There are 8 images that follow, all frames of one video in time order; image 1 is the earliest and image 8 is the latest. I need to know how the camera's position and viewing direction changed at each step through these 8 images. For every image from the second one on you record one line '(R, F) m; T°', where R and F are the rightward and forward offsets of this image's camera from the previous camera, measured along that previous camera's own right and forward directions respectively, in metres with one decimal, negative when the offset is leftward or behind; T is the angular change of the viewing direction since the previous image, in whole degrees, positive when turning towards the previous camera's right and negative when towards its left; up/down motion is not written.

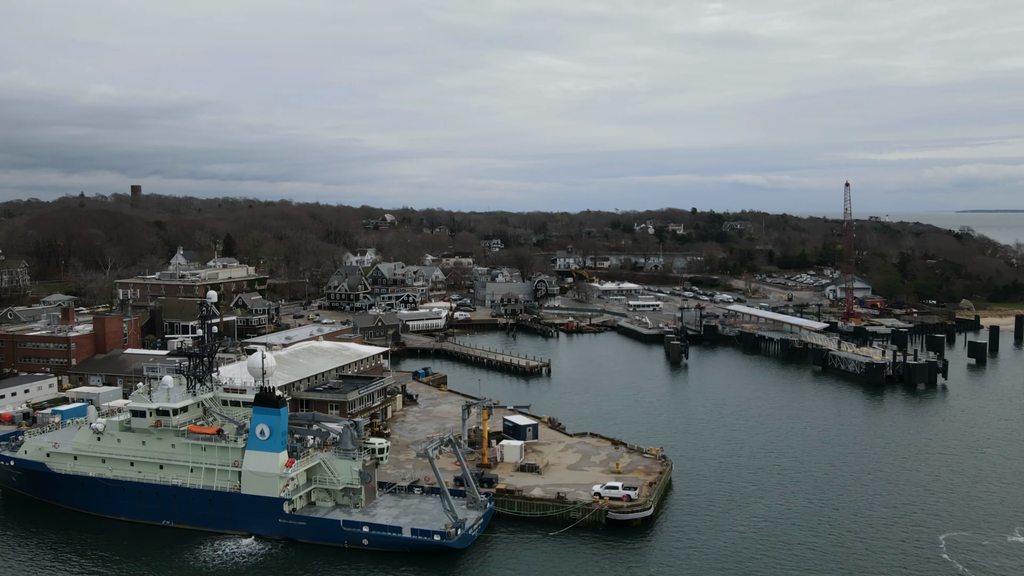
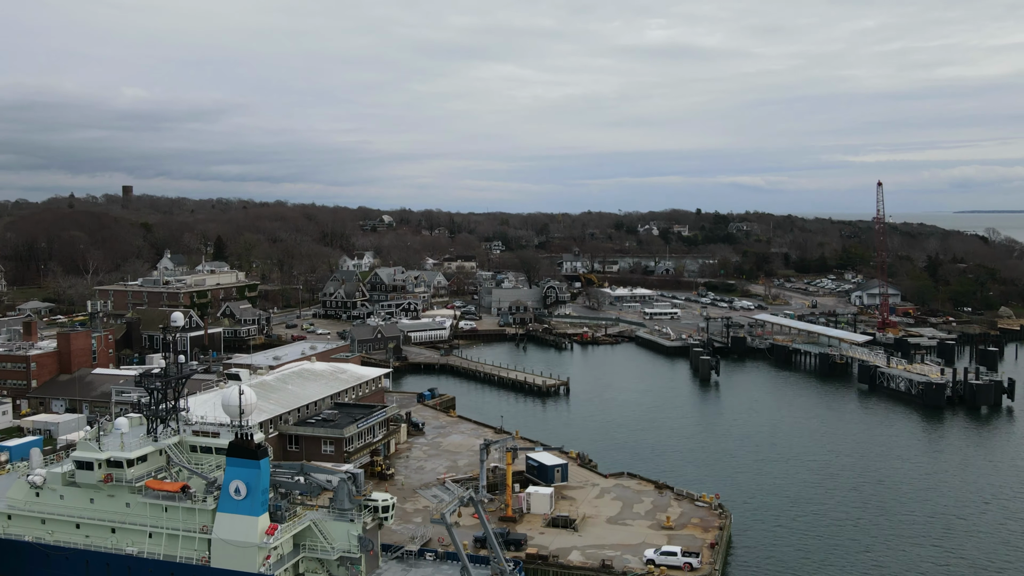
(-0.7, +4.2) m; 0°
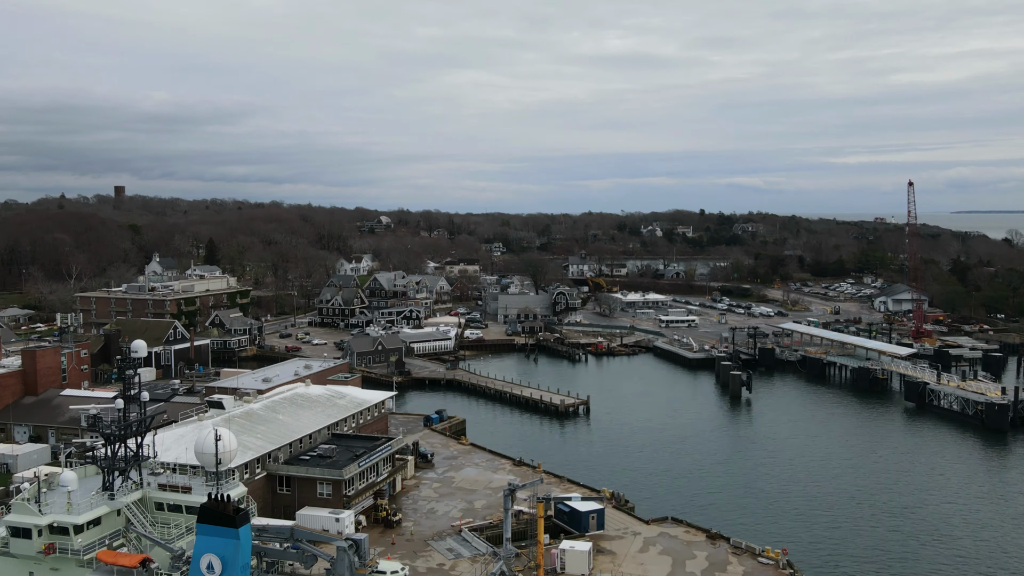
(-0.7, +3.4) m; 0°
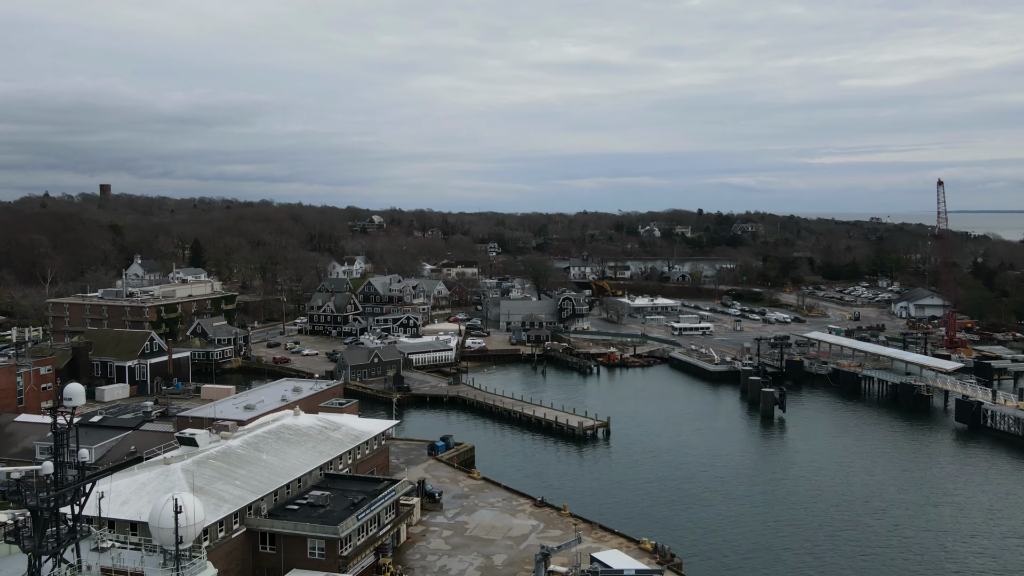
(-0.7, +3.5) m; +1°
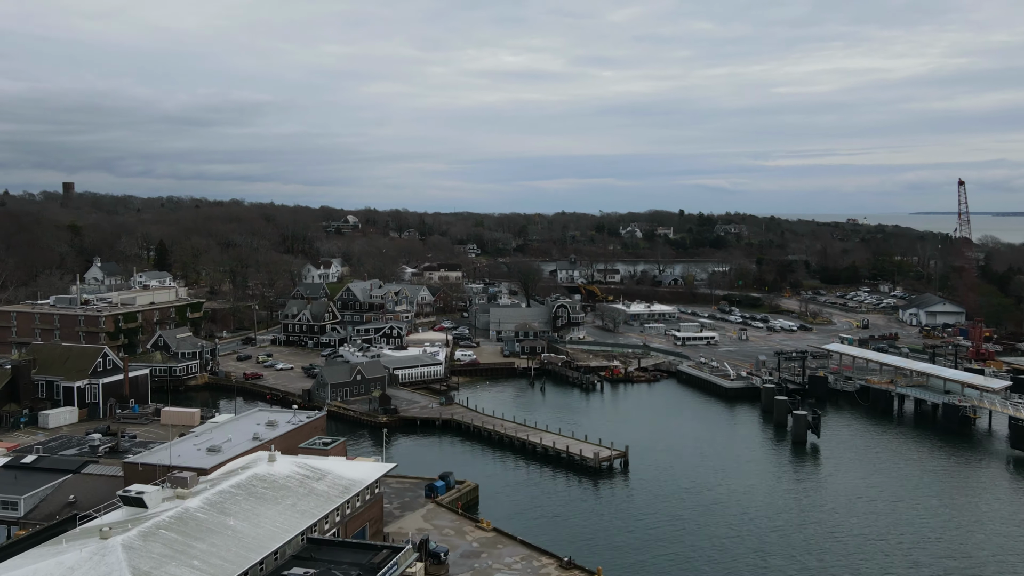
(-1.0, +3.9) m; +2°
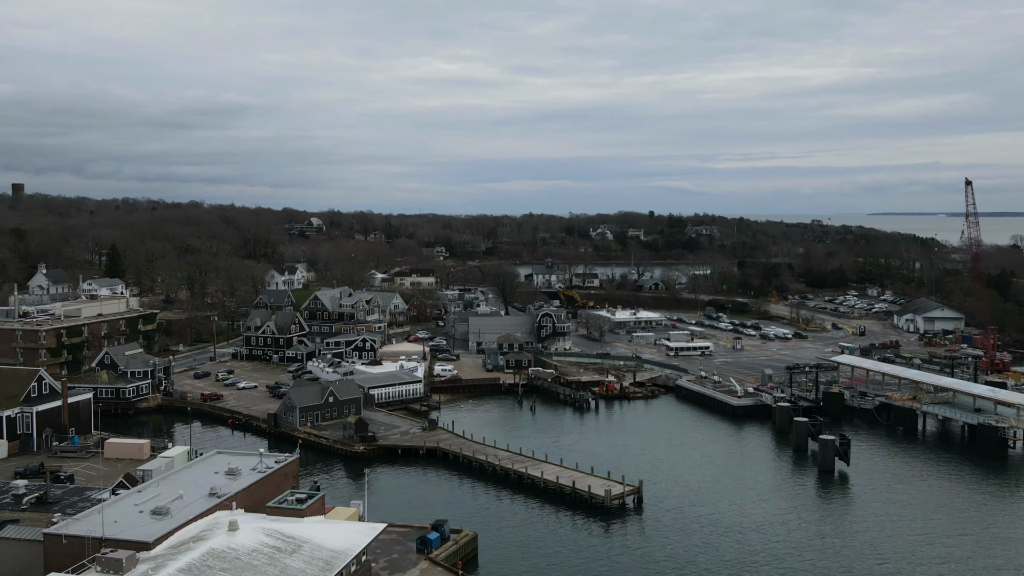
(-0.9, +3.5) m; +2°
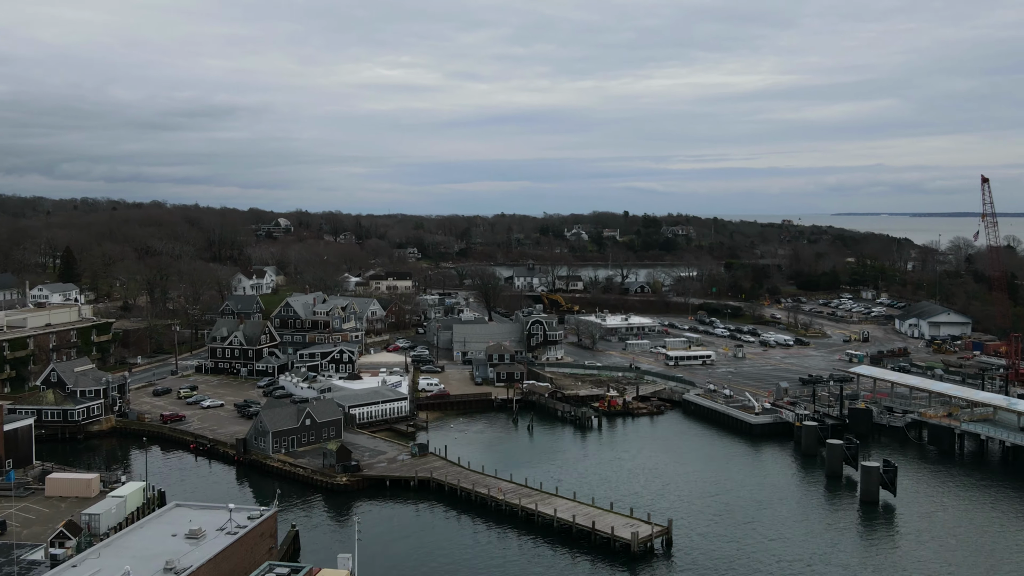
(-1.0, +3.4) m; +2°
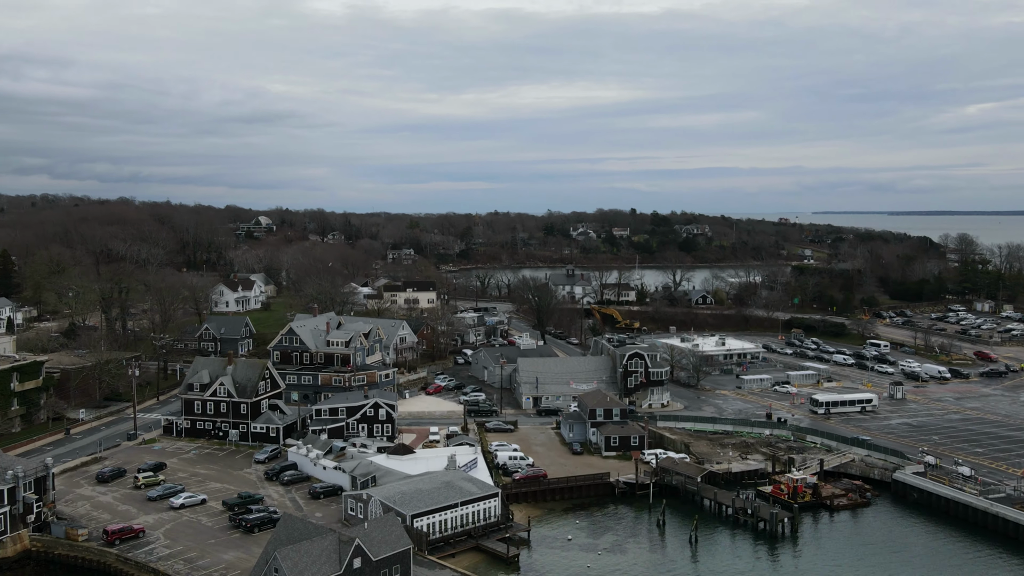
(-4.0, +12.3) m; +1°
